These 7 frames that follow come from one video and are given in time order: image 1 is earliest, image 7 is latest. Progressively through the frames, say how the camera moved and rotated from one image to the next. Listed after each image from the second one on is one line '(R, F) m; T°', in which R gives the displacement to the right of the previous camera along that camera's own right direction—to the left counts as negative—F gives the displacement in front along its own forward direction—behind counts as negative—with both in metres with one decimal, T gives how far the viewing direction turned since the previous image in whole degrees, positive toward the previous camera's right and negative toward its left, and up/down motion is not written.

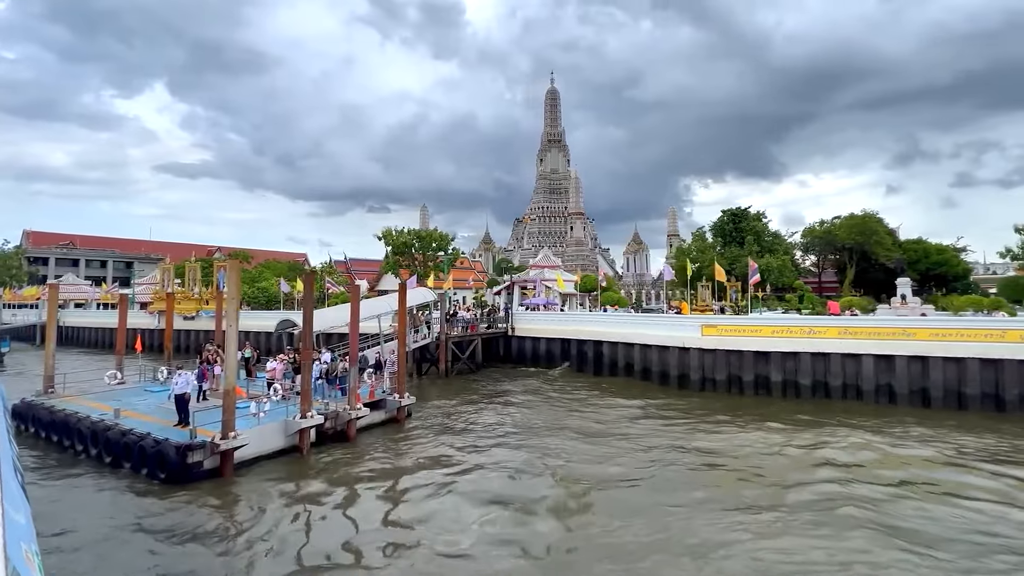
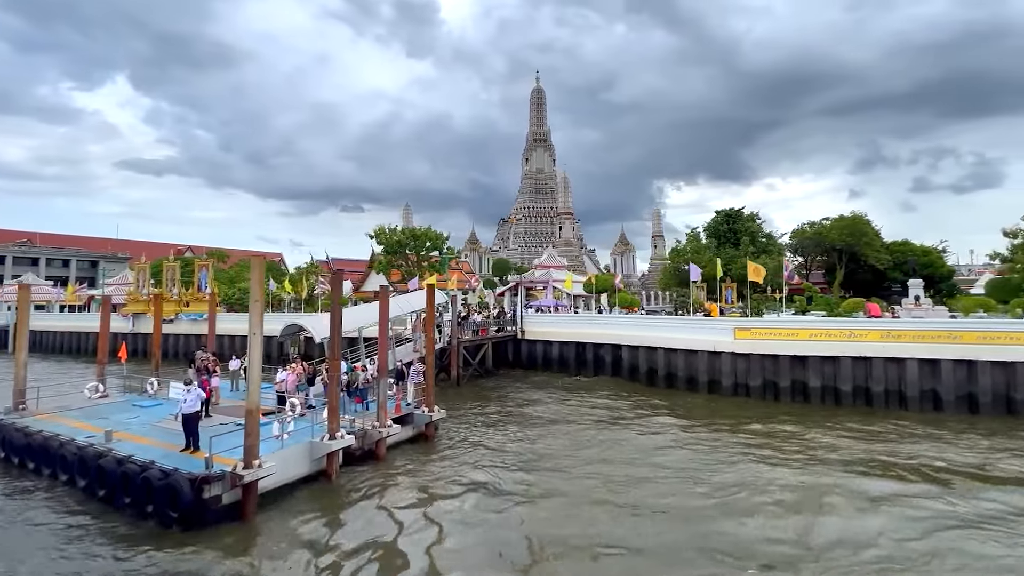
(-2.2, +1.7) m; +3°
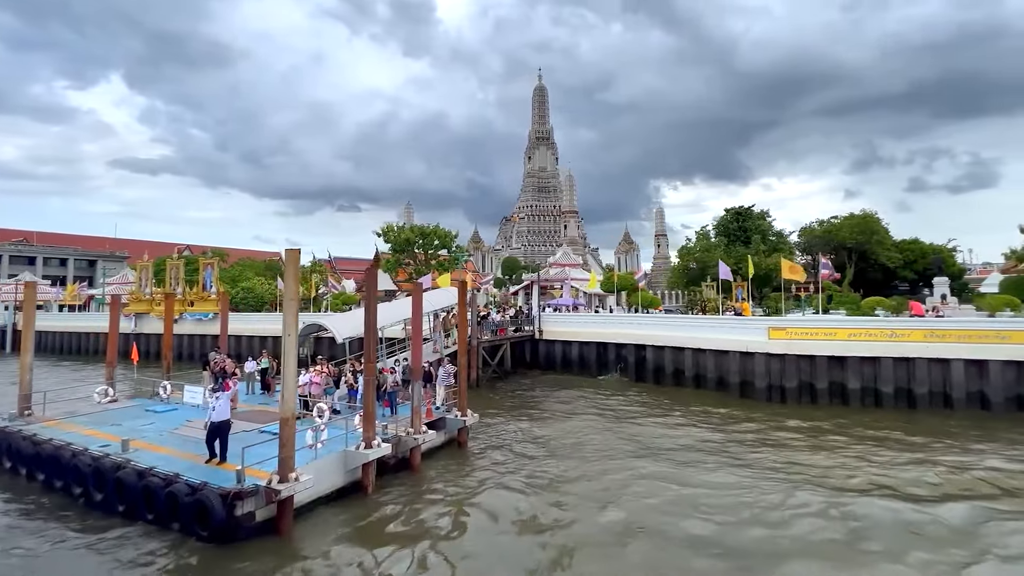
(-1.3, +0.9) m; 0°
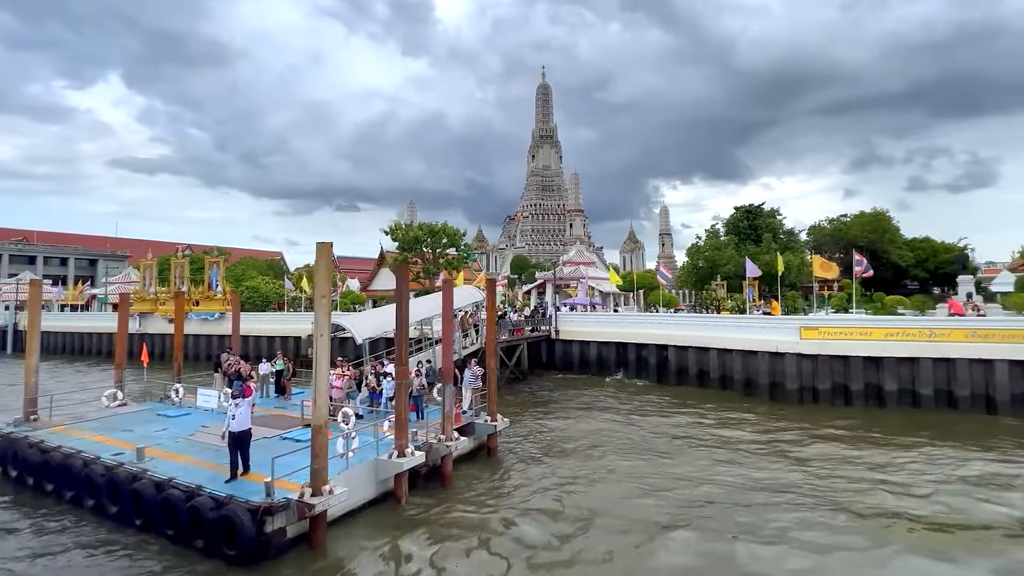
(-1.0, +0.8) m; 0°
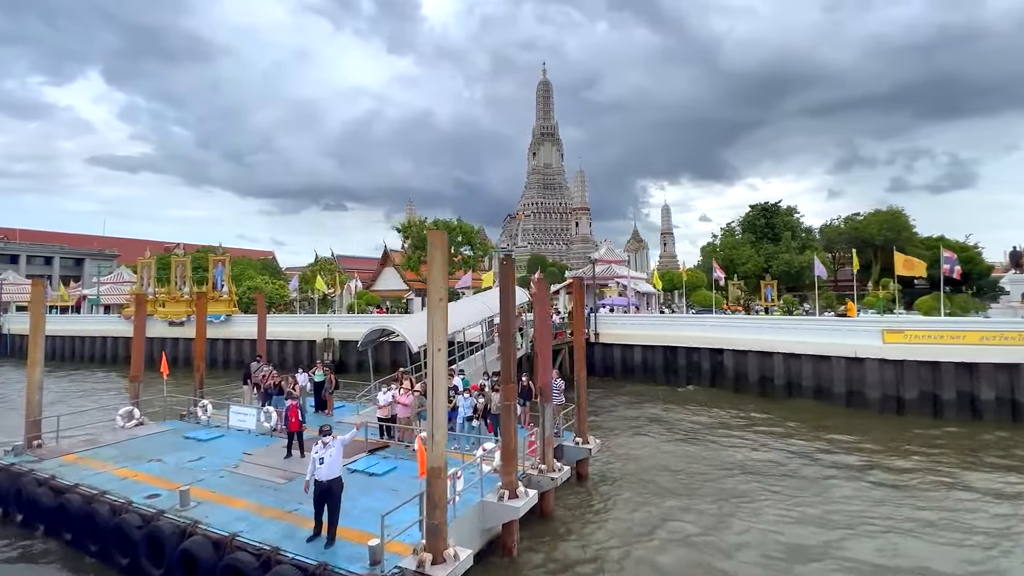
(-2.7, +2.2) m; +1°
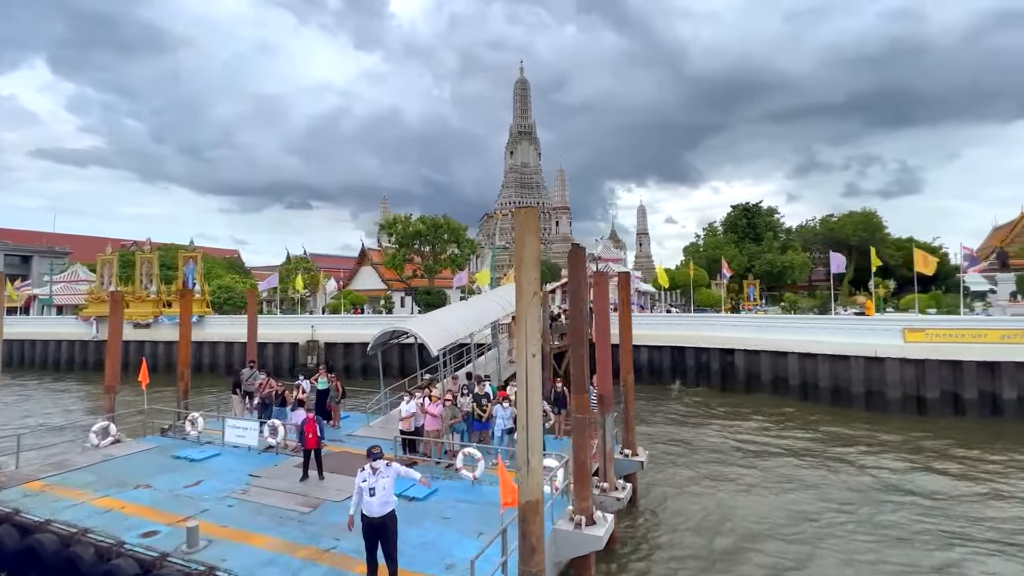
(-1.7, +1.4) m; +4°
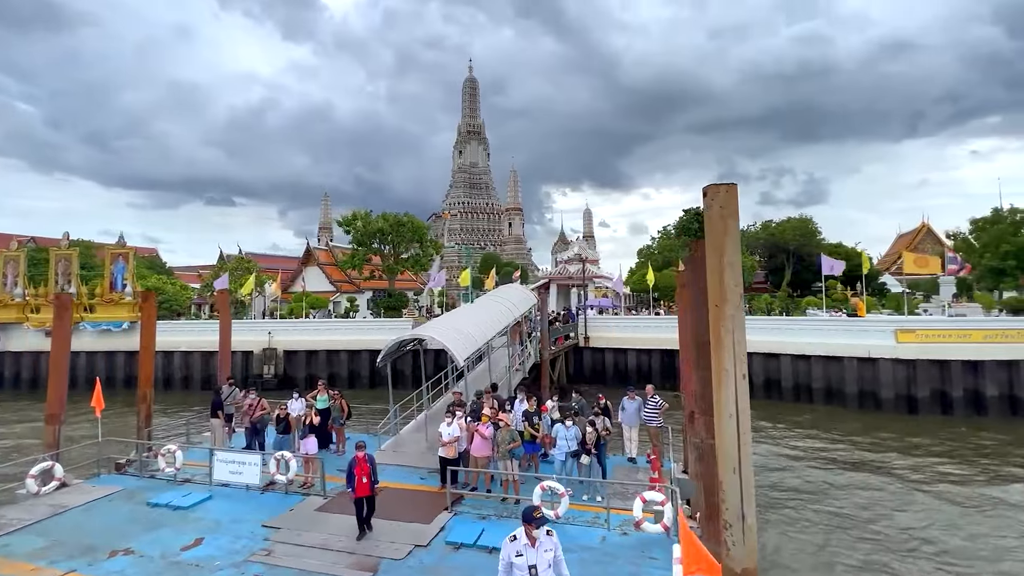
(-2.4, +1.7) m; +7°
